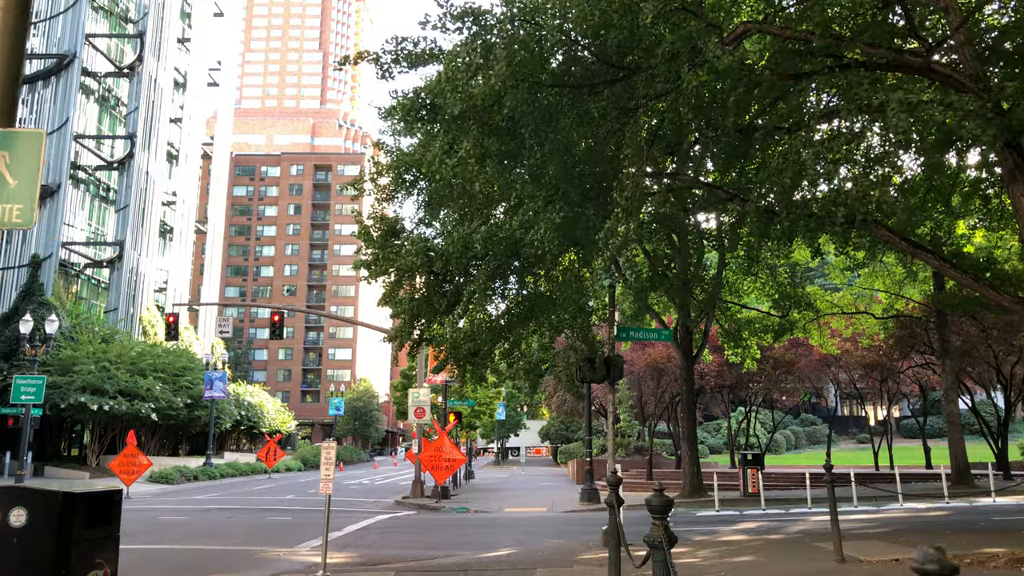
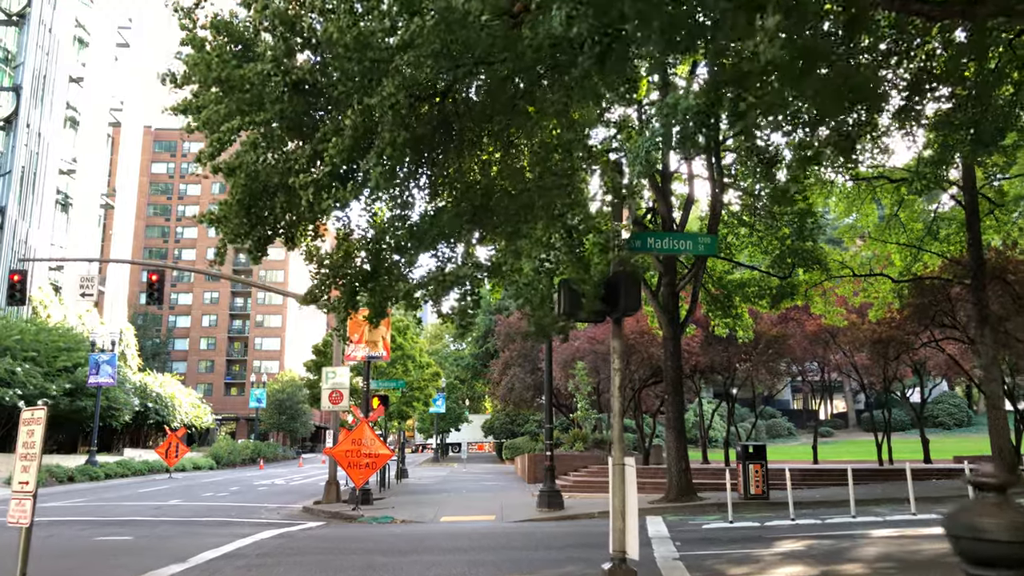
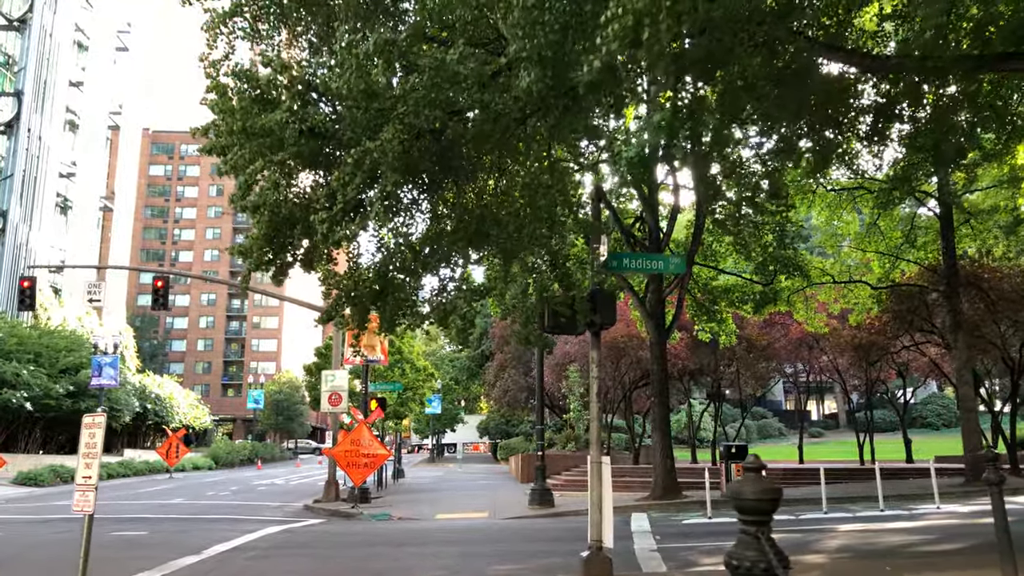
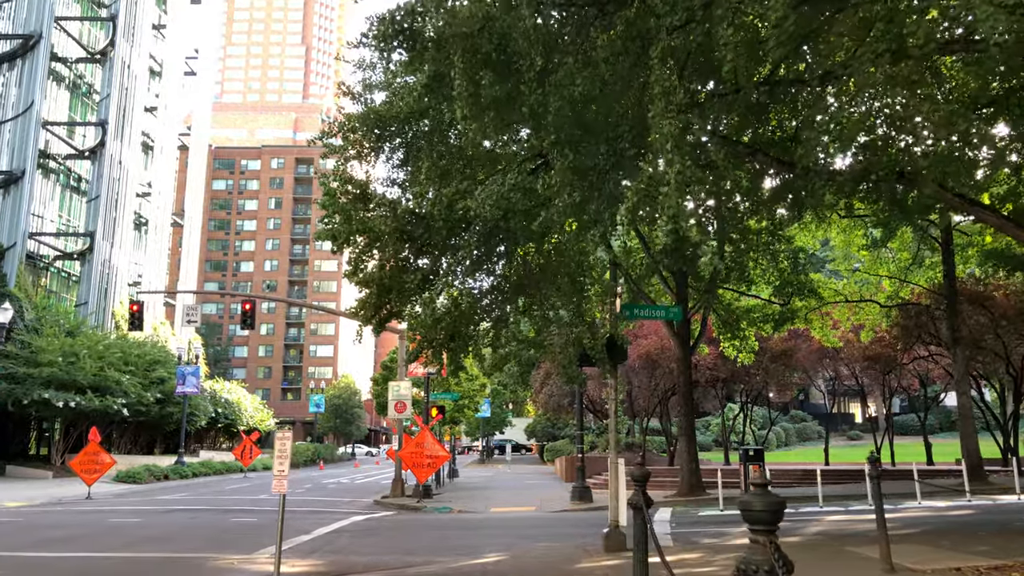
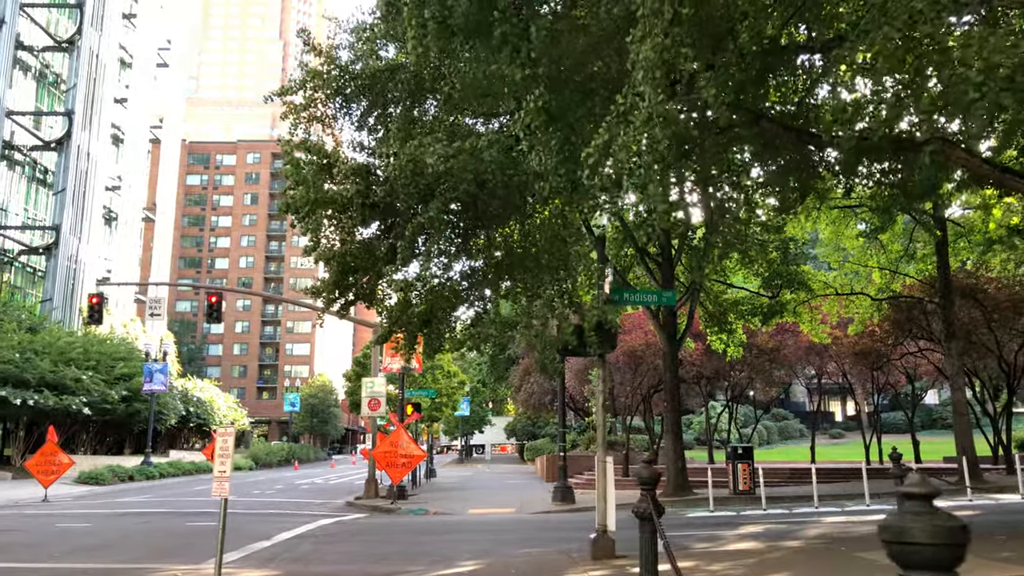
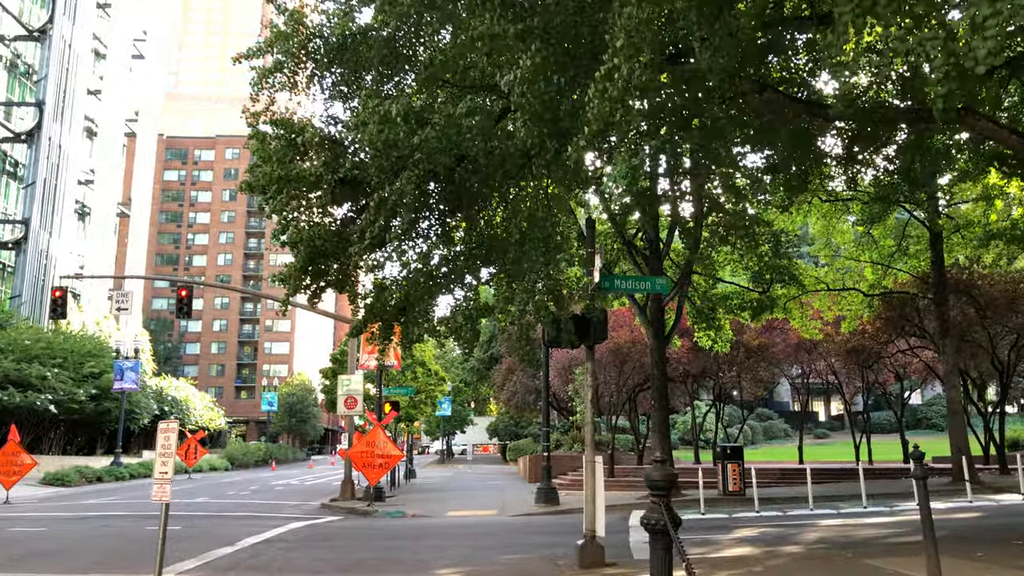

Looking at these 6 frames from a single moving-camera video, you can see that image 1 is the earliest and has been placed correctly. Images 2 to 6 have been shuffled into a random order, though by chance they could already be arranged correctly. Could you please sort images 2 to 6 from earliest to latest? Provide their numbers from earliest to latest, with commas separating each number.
4, 5, 6, 3, 2
